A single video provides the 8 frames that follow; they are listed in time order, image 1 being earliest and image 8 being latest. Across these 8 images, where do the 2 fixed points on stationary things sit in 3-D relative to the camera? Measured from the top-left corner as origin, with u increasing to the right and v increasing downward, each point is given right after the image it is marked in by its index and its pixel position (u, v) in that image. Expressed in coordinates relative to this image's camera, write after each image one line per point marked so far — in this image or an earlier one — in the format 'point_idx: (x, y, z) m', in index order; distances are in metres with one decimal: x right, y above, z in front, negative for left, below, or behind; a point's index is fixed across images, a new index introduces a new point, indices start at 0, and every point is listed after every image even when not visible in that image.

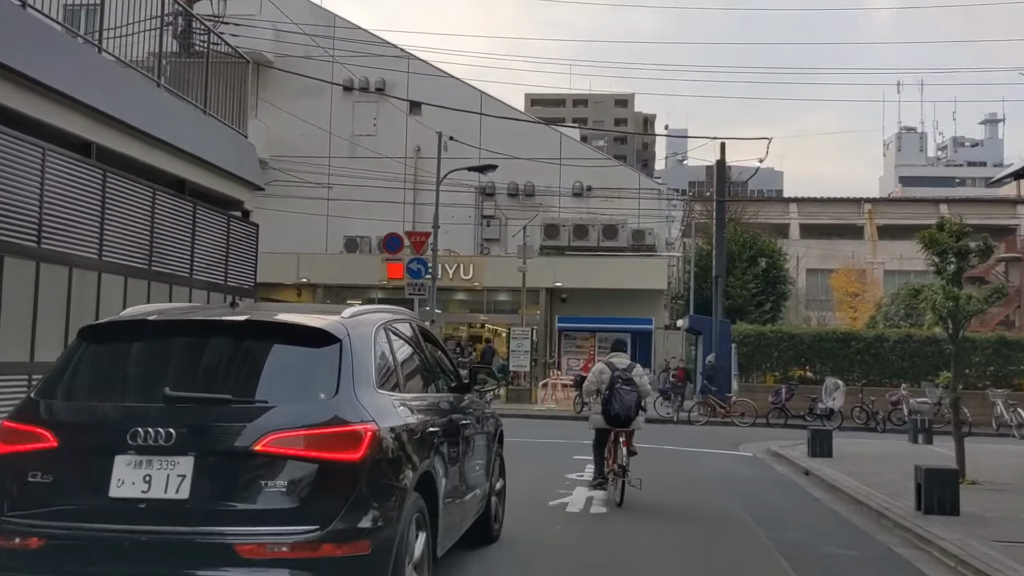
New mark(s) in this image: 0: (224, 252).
0: (-4.2, +0.6, +13.2) m
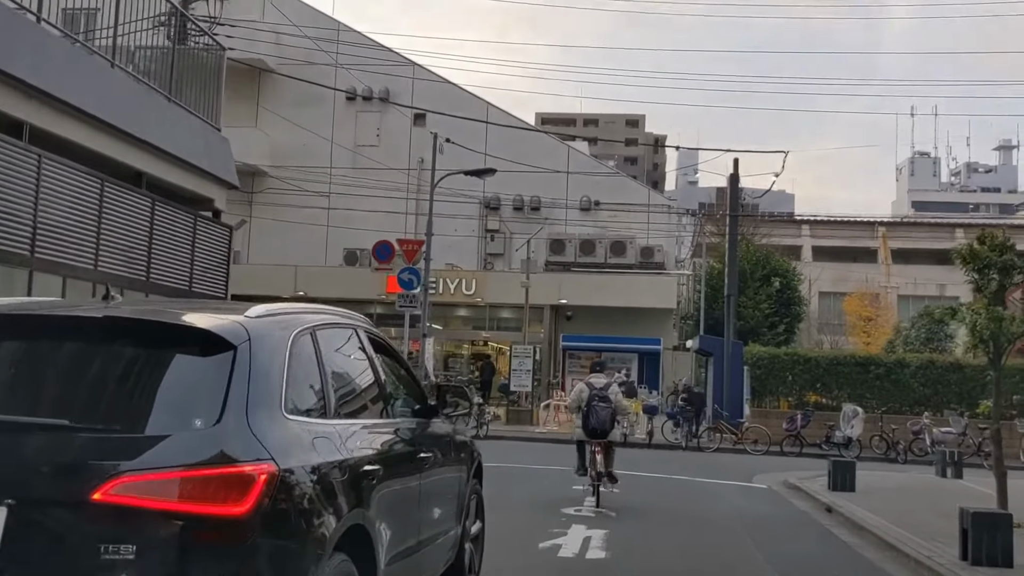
0: (-4.3, +0.5, +12.0) m
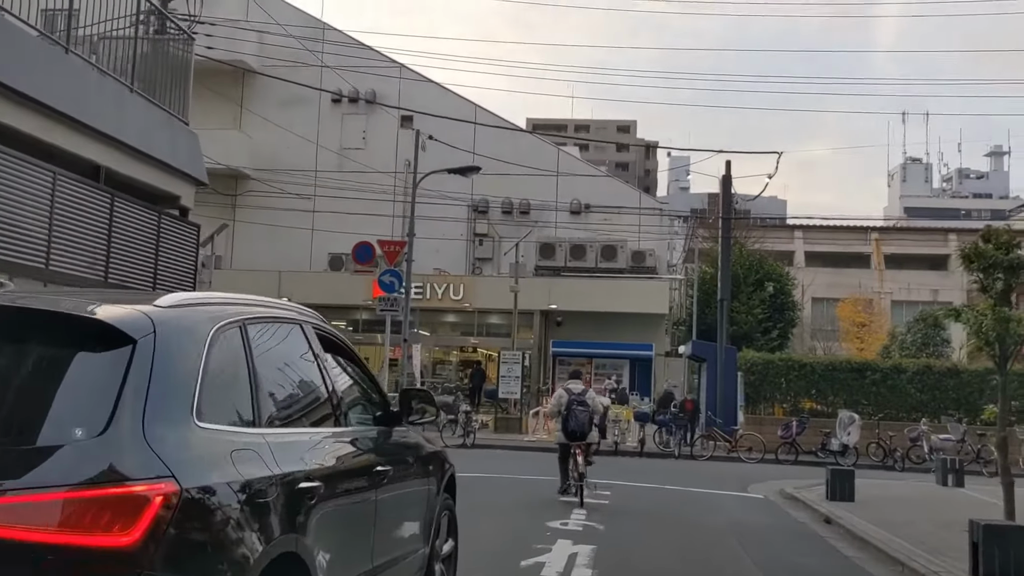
0: (-4.5, +0.5, +11.4) m
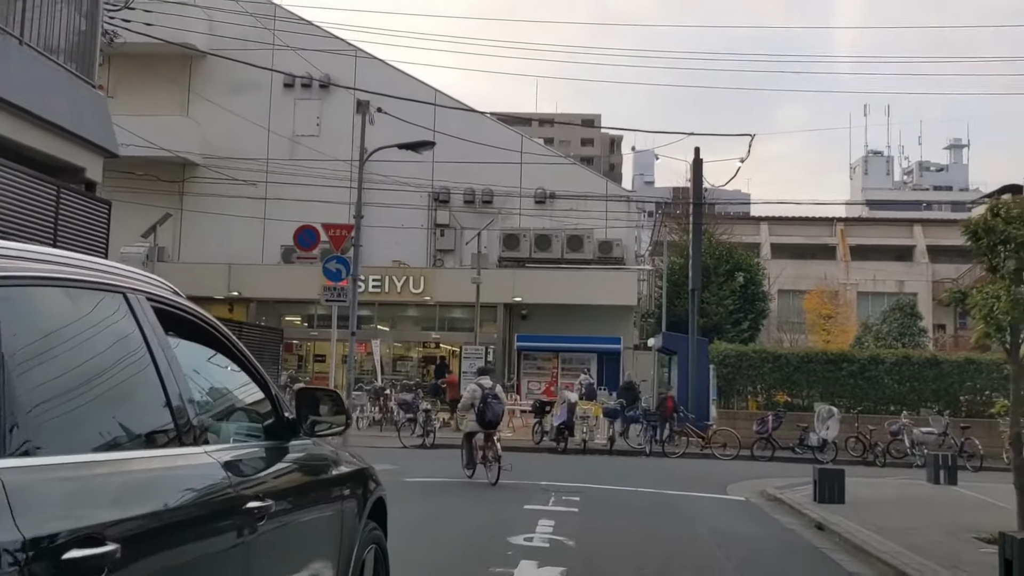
0: (-5.0, +0.6, +9.9) m
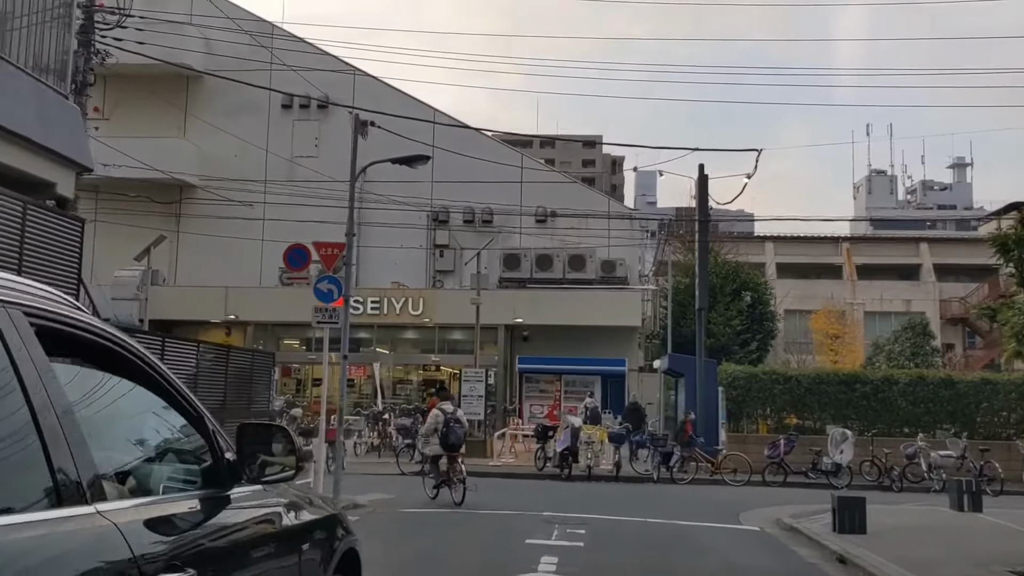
0: (-5.0, +0.4, +9.2) m
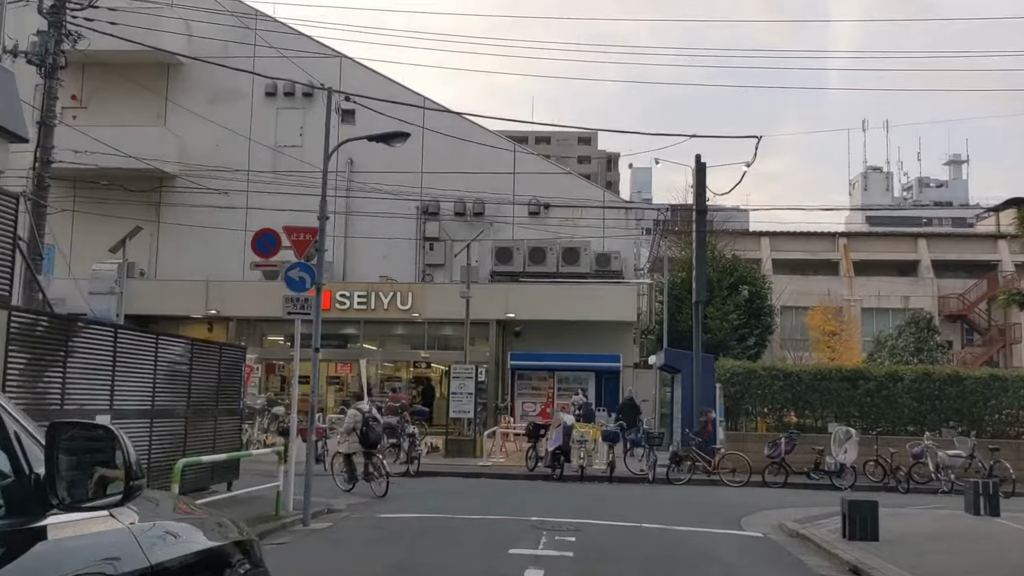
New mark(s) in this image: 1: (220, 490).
0: (-5.2, +0.5, +8.2) m
1: (-4.8, -3.3, +15.0) m
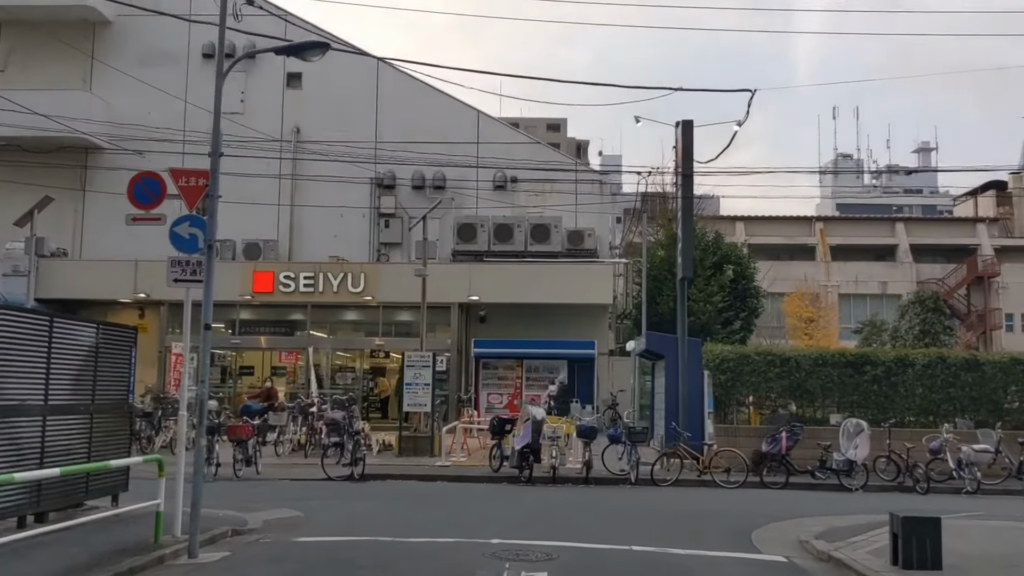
0: (-5.5, +0.9, +5.2) m
1: (-5.4, -2.9, +12.0) m
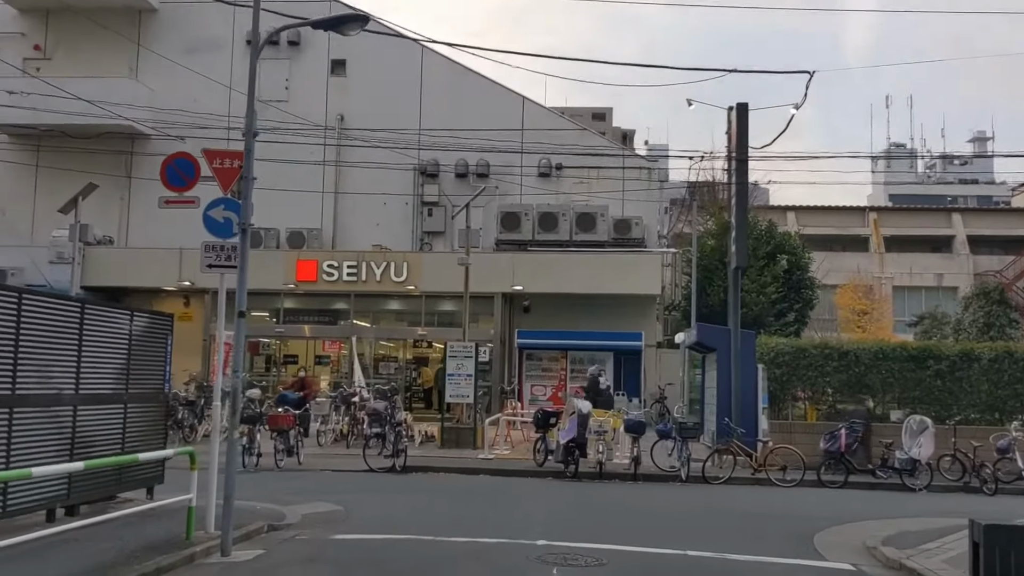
0: (-5.2, +1.0, +4.9) m
1: (-4.8, -2.7, +11.7) m
